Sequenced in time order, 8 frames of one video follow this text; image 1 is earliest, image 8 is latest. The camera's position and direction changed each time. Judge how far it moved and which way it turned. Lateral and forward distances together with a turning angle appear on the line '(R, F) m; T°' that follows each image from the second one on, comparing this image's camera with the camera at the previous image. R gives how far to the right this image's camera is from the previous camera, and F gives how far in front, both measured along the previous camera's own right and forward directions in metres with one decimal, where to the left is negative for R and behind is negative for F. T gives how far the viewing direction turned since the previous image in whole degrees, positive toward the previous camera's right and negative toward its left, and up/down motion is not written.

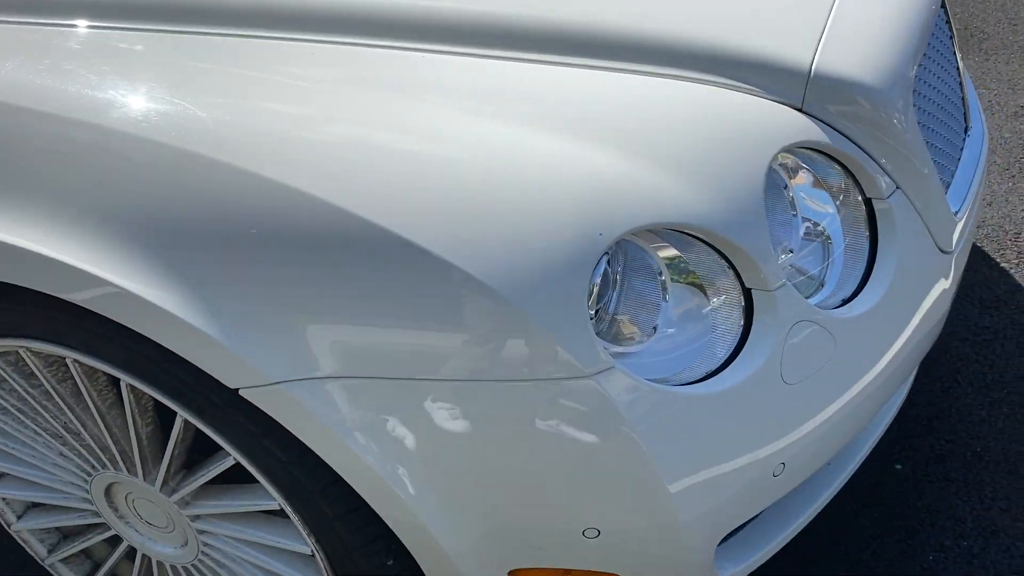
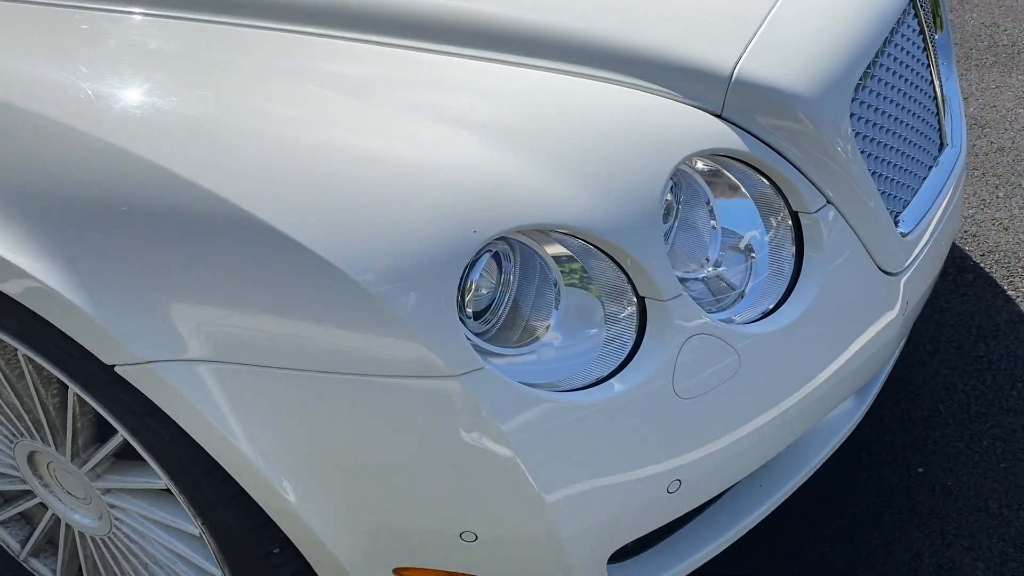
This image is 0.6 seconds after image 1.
(+0.2, 0.0) m; -4°
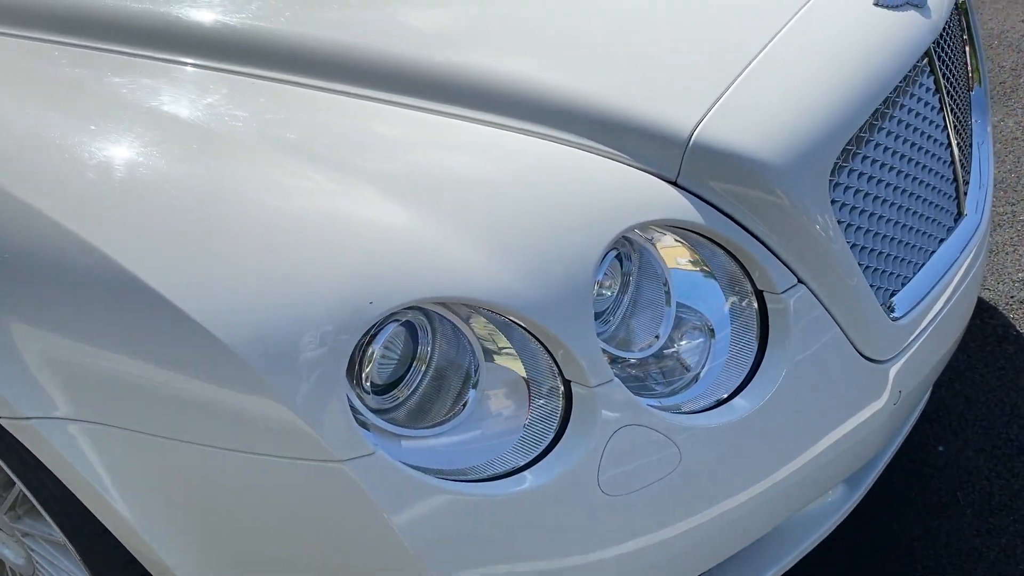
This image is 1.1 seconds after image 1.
(+0.2, +0.1) m; -4°
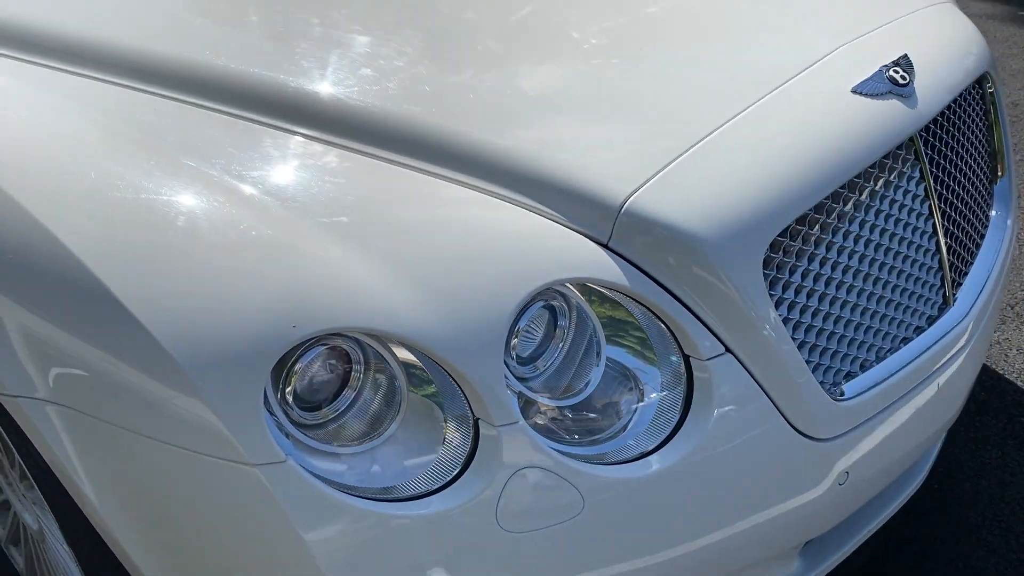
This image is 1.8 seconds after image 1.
(+0.2, -0.1) m; -8°
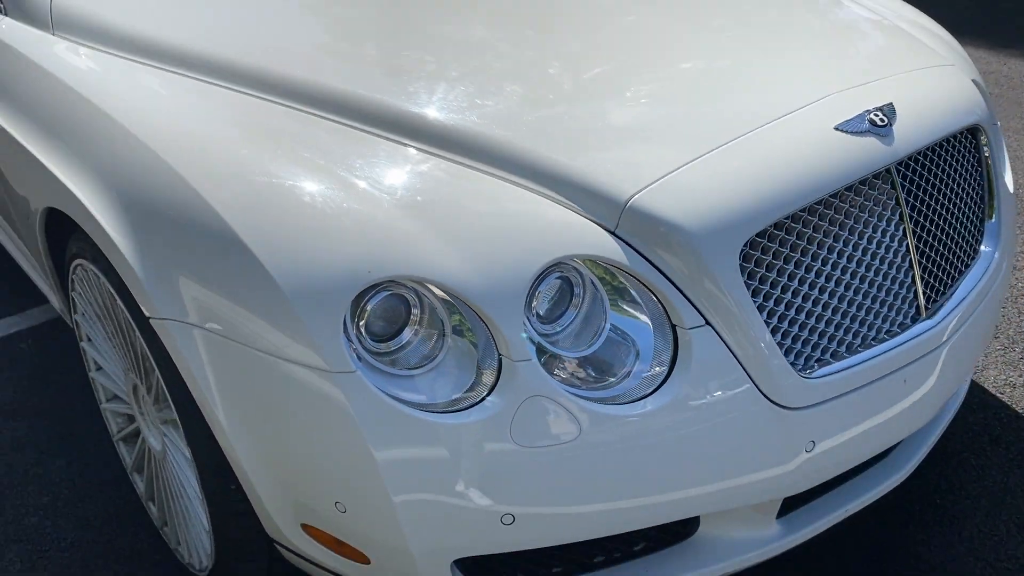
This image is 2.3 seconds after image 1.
(+0.1, -0.3) m; -6°
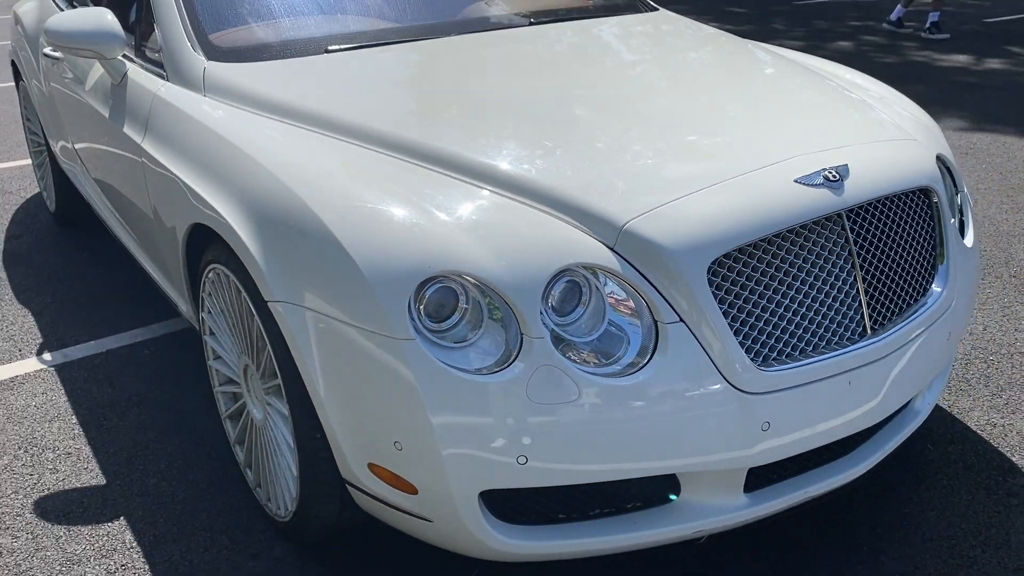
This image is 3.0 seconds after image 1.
(+0.1, -0.5) m; -5°
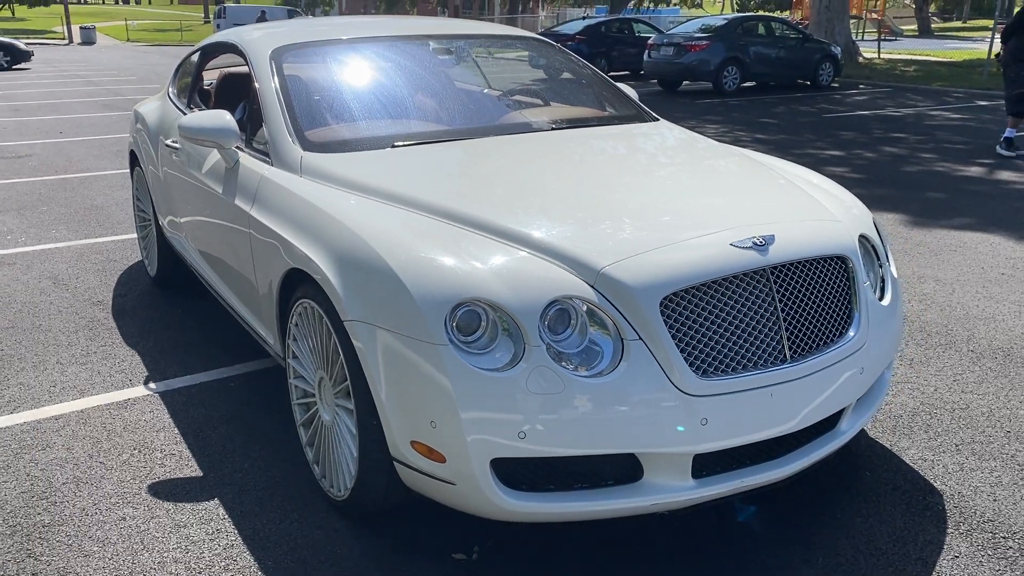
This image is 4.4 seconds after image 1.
(+0.1, -0.7) m; -3°
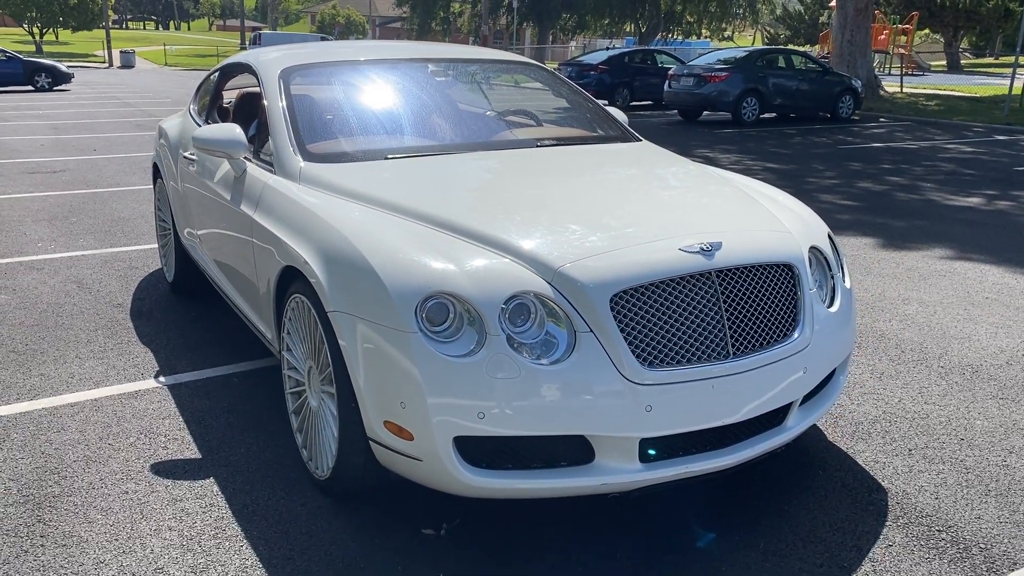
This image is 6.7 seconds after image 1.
(+0.2, -0.3) m; -2°
